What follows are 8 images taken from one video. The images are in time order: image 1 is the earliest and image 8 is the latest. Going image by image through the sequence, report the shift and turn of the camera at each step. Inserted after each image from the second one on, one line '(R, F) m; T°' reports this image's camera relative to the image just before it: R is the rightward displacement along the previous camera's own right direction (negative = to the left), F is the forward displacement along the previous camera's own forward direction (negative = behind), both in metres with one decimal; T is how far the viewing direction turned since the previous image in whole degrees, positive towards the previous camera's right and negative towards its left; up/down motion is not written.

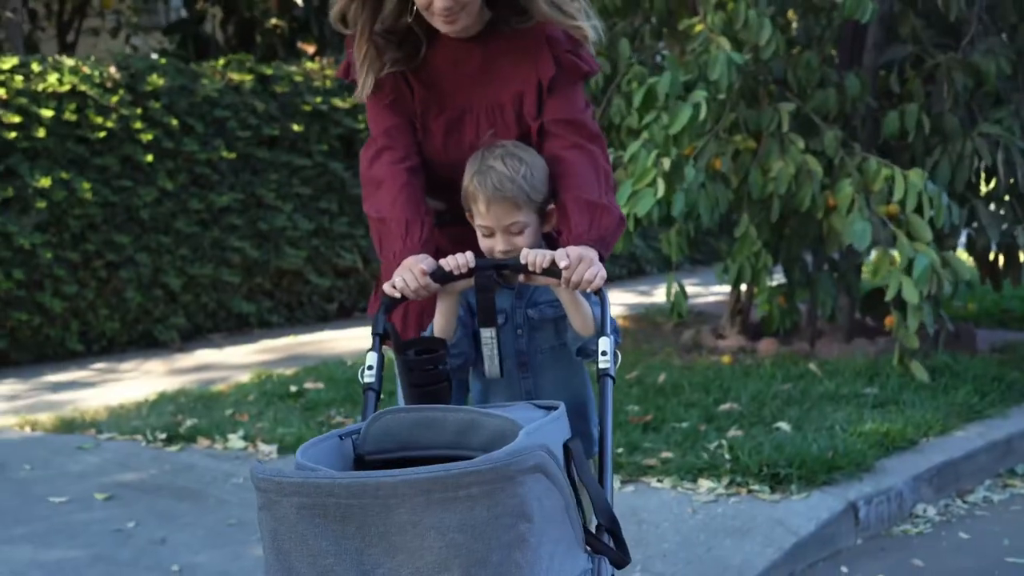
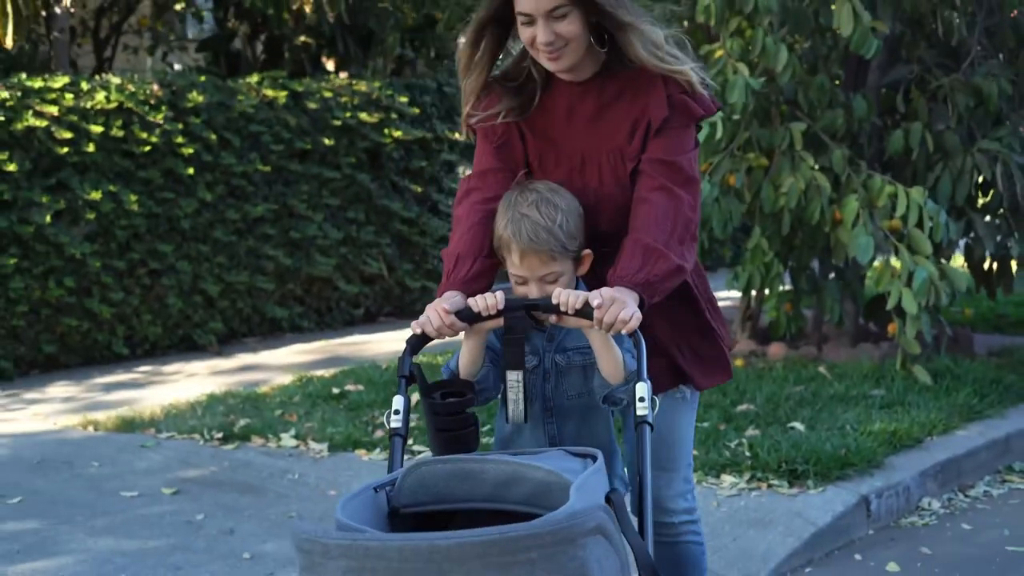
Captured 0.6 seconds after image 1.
(-0.1, -0.4) m; 0°
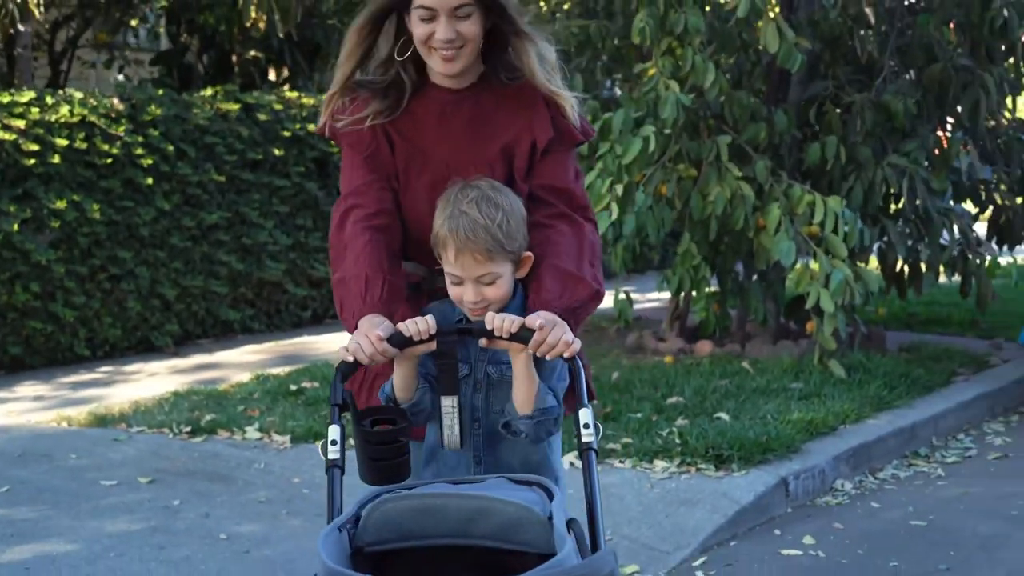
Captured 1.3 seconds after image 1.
(-0.1, -0.5) m; +3°
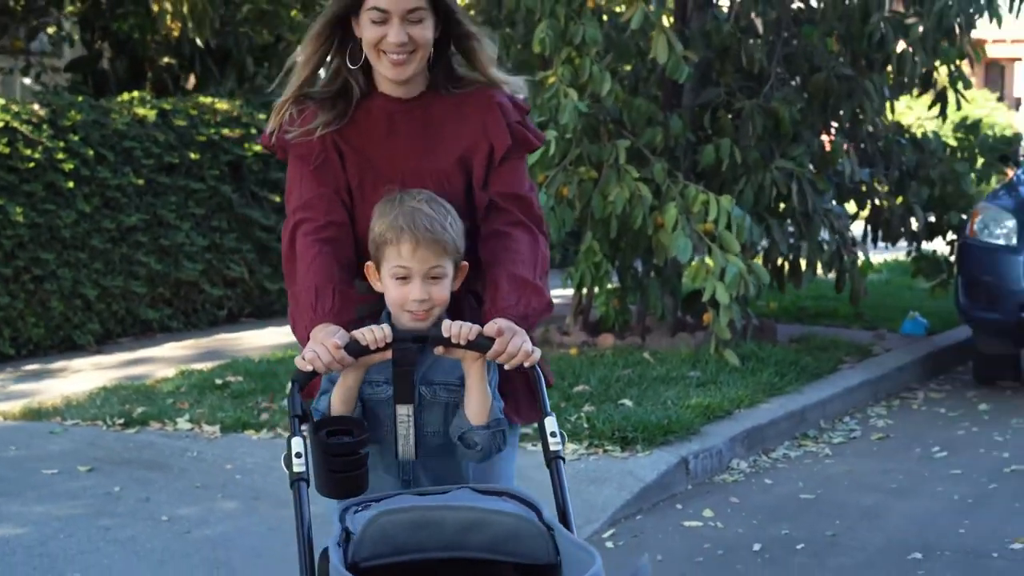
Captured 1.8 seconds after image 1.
(-0.1, -0.4) m; +4°
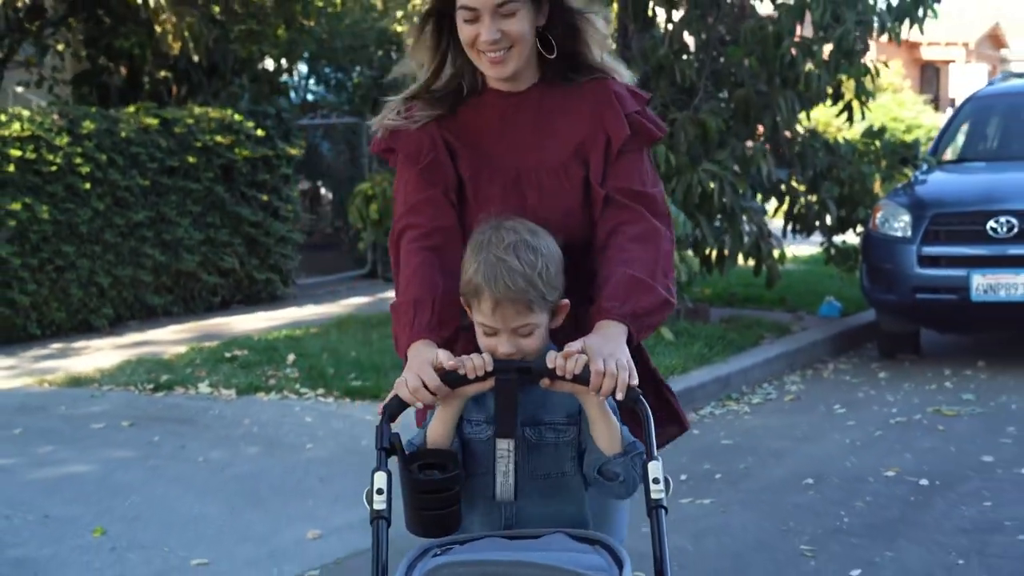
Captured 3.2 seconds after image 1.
(-0.1, -1.2) m; +2°
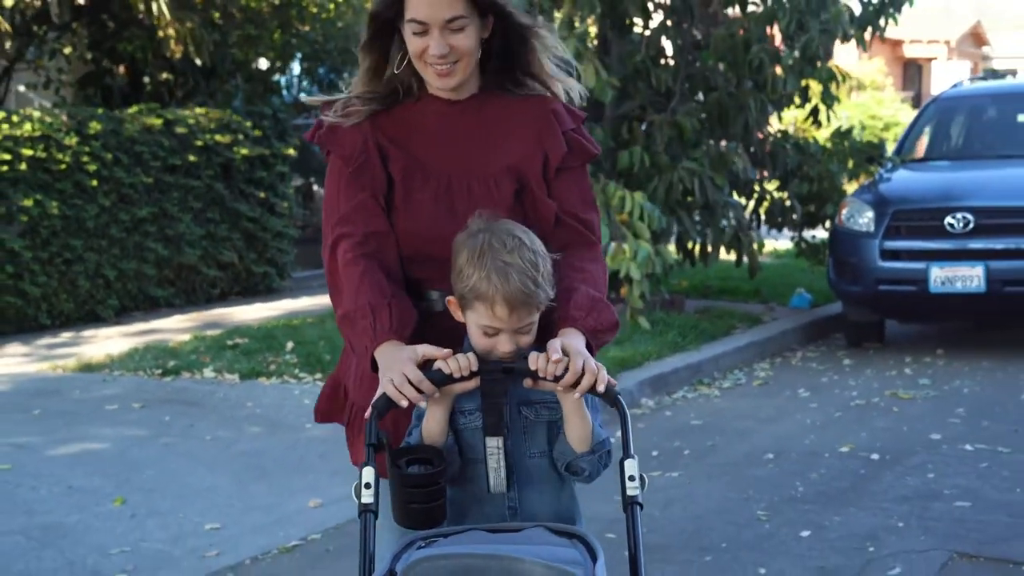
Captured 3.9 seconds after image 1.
(0.0, -0.5) m; 0°
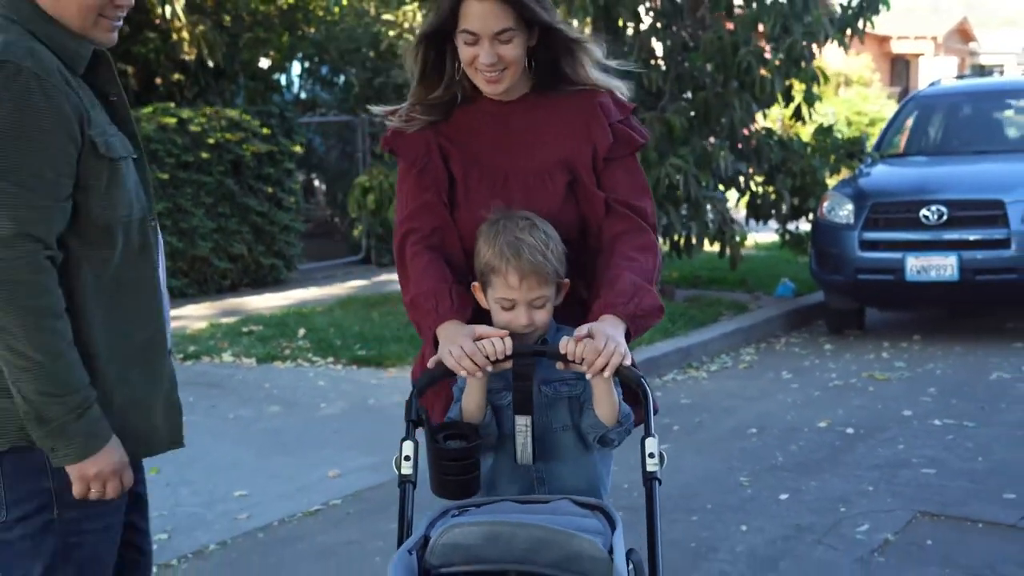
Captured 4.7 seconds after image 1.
(0.0, -0.5) m; 0°
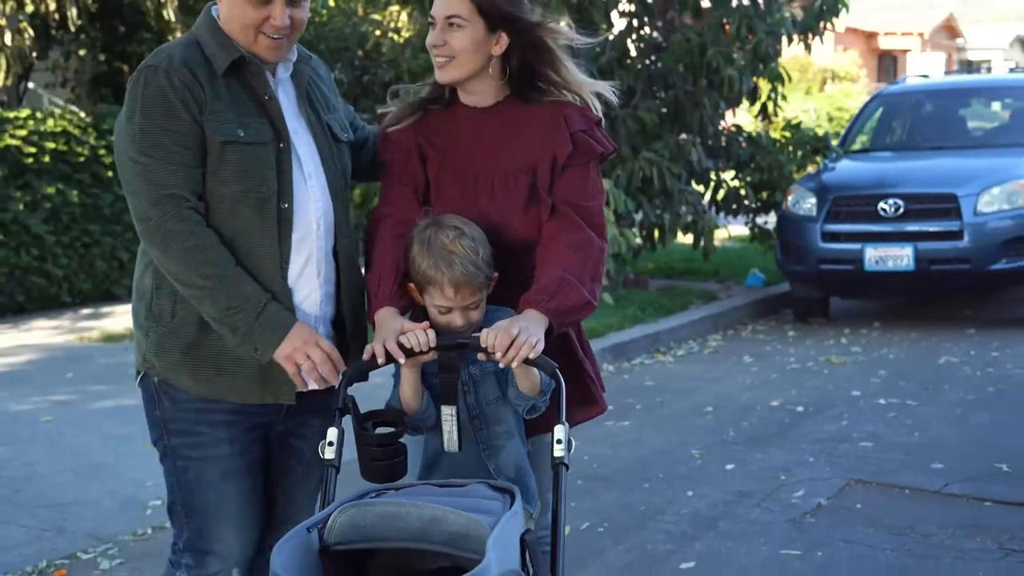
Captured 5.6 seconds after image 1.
(+0.1, -0.5) m; 0°
